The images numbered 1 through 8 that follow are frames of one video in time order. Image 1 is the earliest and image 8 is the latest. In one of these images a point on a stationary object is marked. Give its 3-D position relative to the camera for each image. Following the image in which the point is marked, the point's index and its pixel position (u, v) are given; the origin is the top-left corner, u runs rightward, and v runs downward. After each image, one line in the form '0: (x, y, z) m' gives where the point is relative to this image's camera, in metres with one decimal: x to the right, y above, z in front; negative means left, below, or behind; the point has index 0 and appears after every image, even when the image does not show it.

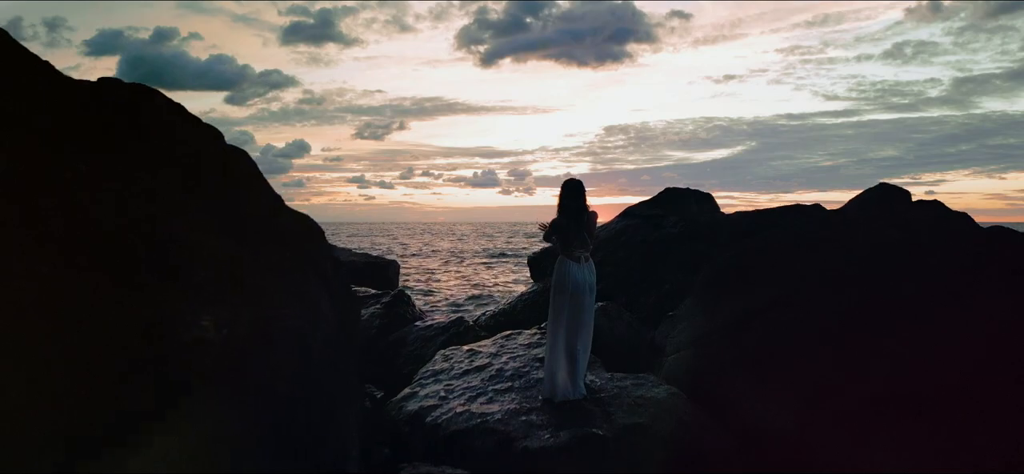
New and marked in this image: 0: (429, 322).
0: (-1.0, -1.0, +6.5) m
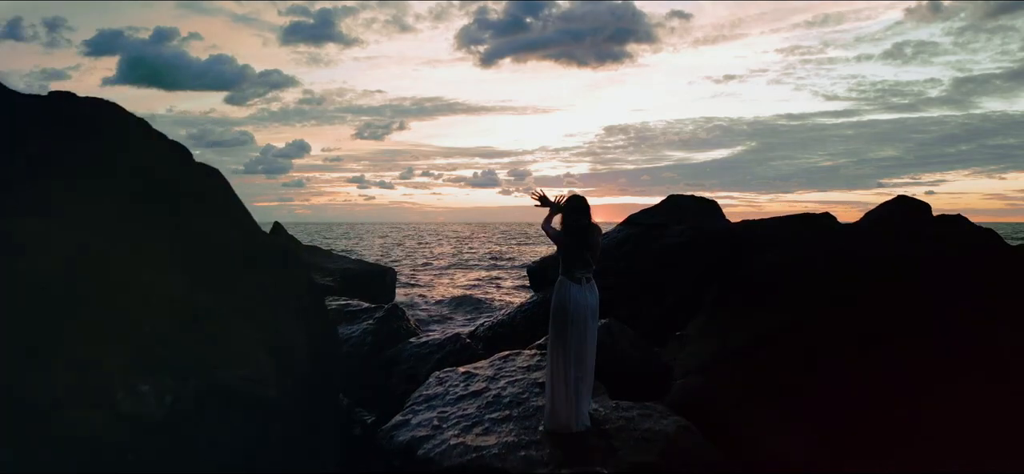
0: (-1.0, -1.1, +6.3) m
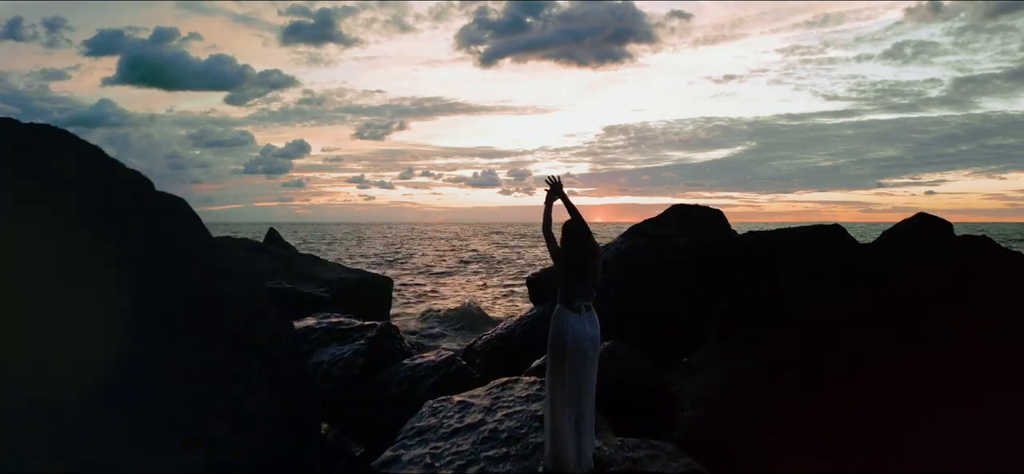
0: (-1.0, -1.3, +6.0) m
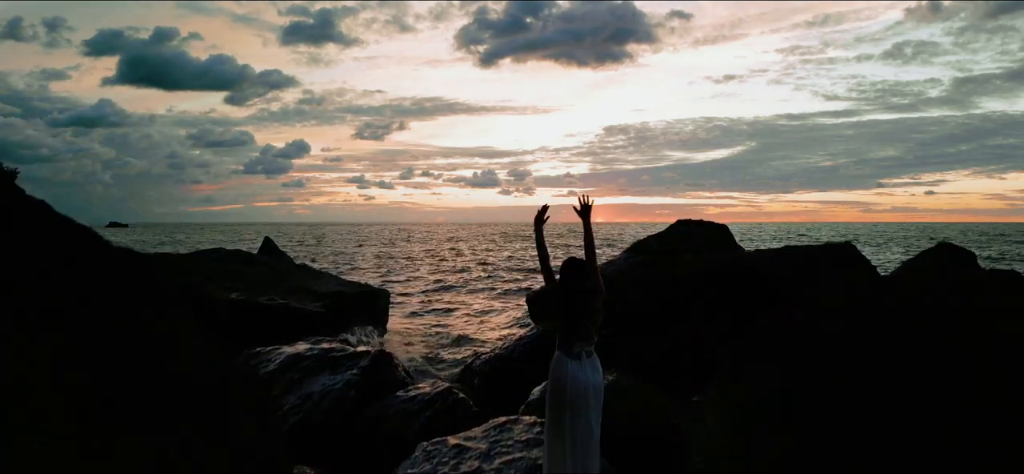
0: (-1.0, -1.6, +5.7) m
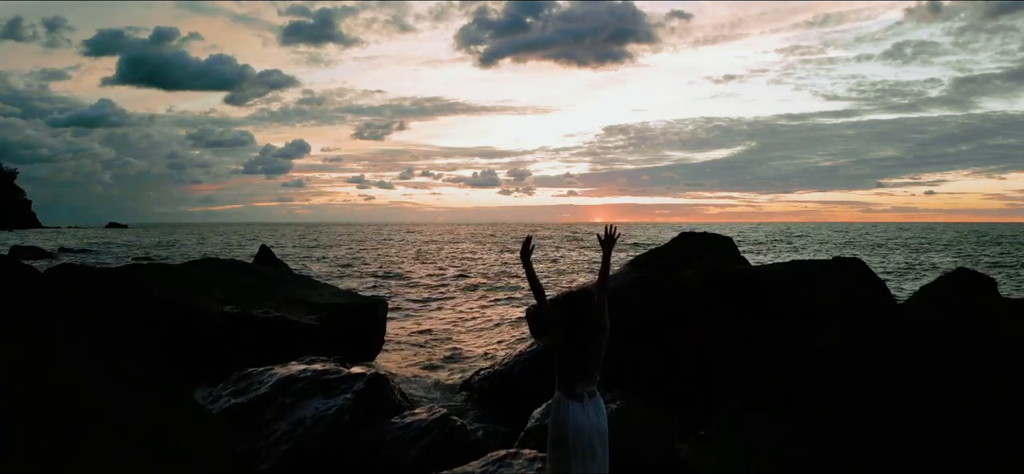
0: (-1.0, -1.8, +5.5) m
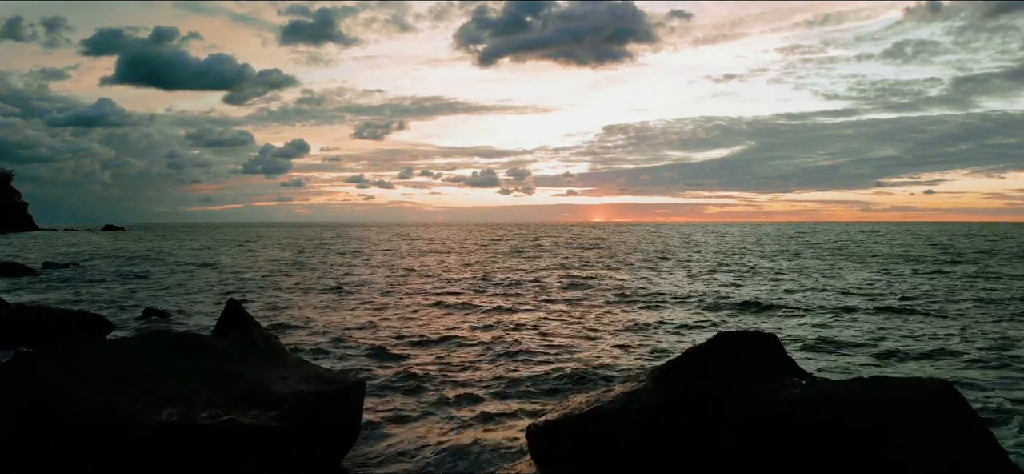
0: (-1.0, -3.1, +3.9) m
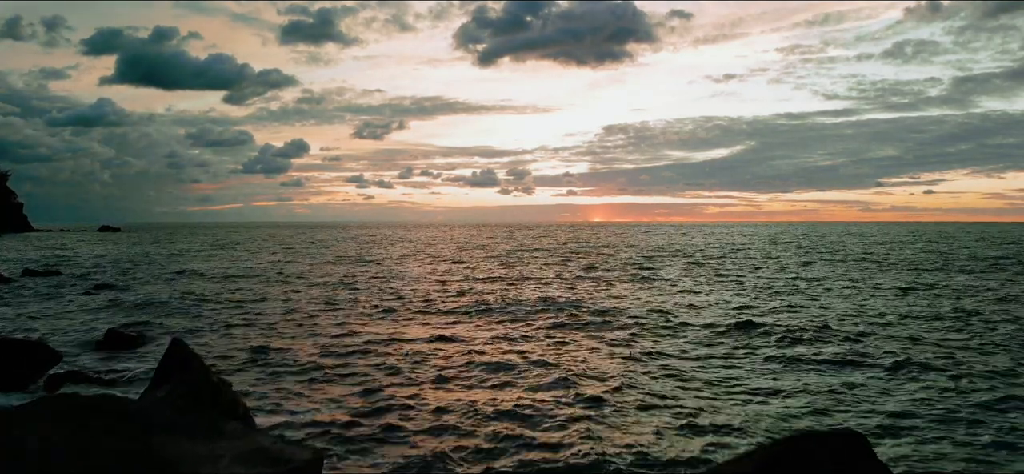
0: (-0.7, -3.5, +1.5) m
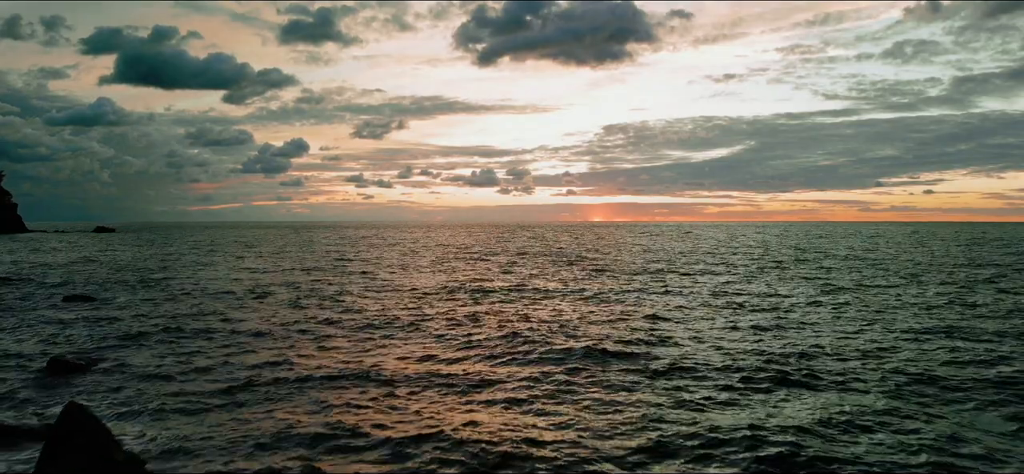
0: (-0.1, -4.0, -1.7) m
